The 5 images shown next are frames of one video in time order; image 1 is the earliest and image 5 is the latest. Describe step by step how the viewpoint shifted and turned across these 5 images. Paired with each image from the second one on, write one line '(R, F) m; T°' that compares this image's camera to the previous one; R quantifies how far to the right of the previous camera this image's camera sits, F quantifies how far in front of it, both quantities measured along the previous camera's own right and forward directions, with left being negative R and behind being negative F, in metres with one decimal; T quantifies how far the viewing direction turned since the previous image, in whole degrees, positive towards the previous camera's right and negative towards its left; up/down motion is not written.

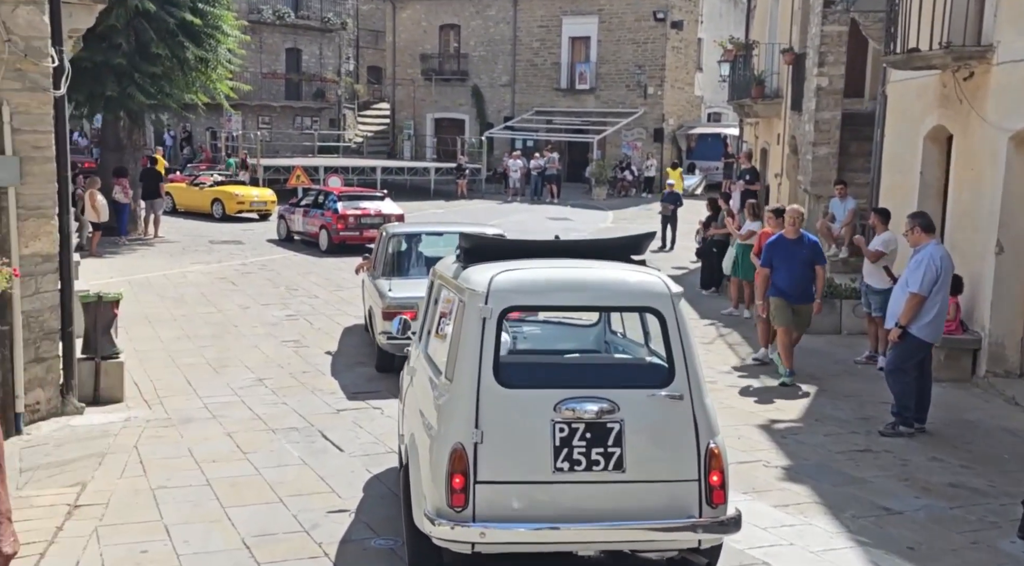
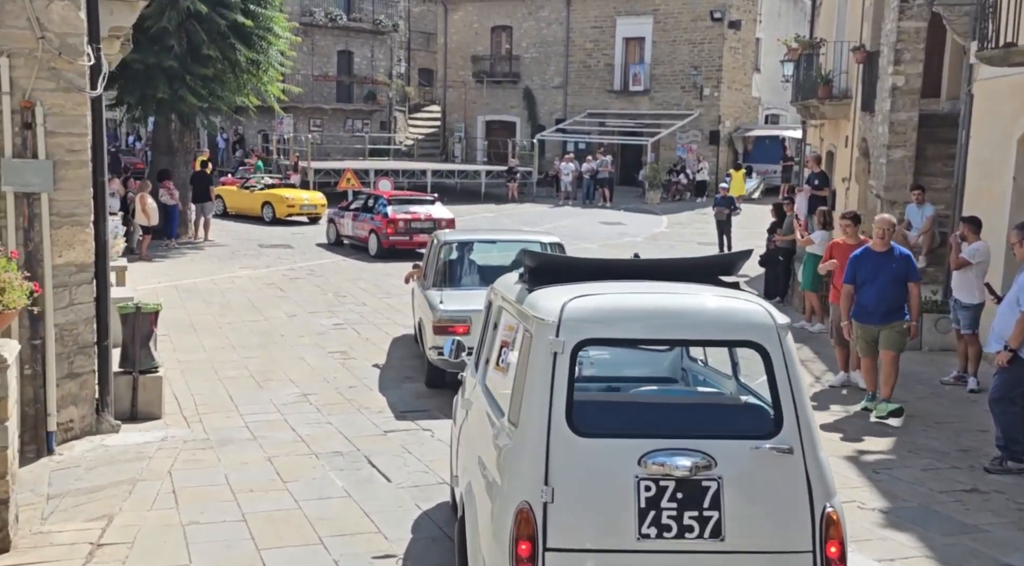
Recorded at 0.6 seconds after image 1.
(-0.1, +0.6) m; -3°
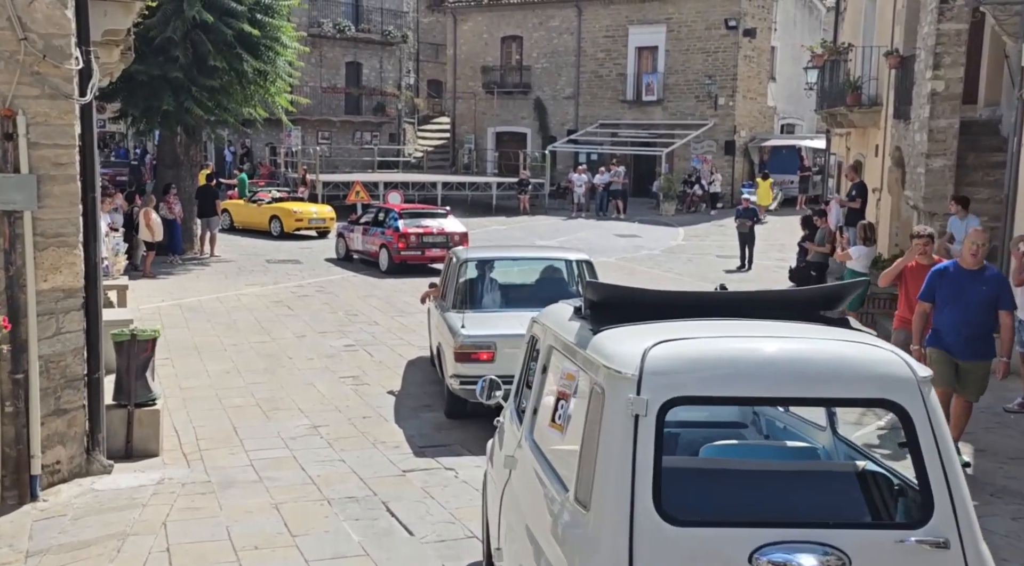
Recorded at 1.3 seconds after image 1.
(-0.2, +0.7) m; 0°
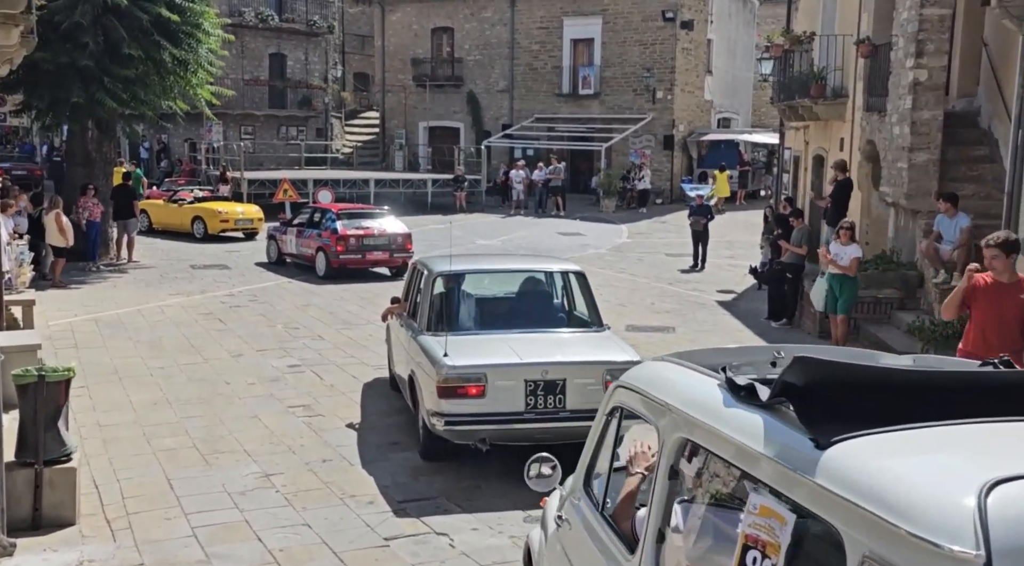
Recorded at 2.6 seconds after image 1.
(-0.4, +1.3) m; +4°
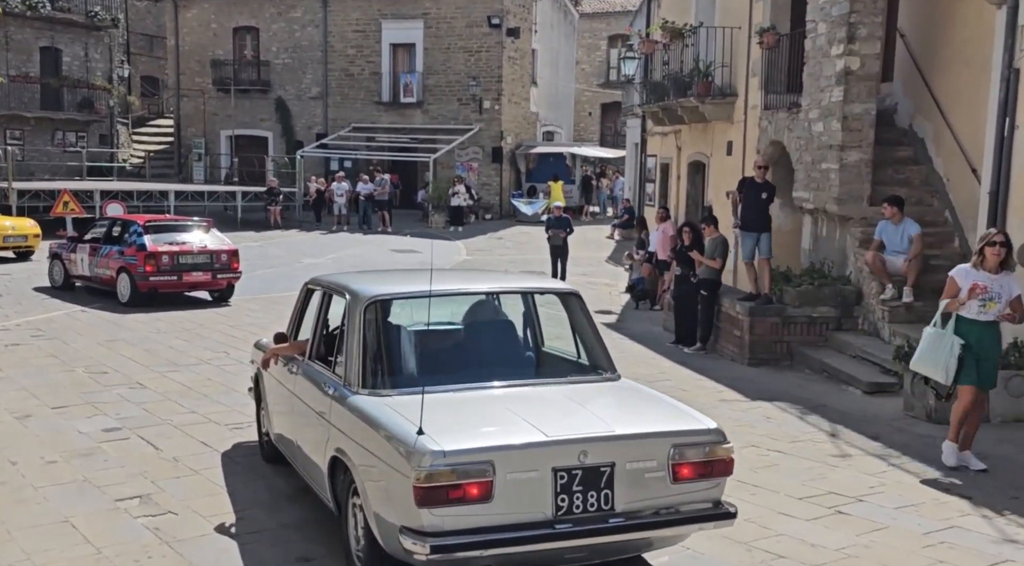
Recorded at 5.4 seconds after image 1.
(-0.9, +2.7) m; +11°
